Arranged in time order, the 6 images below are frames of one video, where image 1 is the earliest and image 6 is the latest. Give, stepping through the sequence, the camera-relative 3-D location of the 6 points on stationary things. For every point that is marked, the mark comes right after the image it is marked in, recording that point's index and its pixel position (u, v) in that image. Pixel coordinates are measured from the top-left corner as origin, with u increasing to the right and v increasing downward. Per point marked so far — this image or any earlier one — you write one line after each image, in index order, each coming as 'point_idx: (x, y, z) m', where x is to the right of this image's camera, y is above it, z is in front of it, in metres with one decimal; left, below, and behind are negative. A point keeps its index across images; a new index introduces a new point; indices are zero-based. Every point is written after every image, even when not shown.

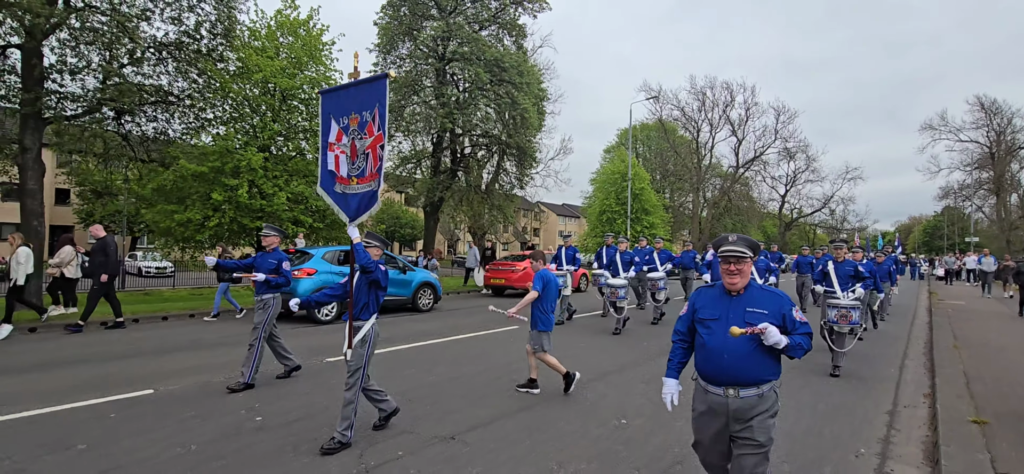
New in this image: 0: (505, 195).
0: (-0.2, +1.4, +19.0) m
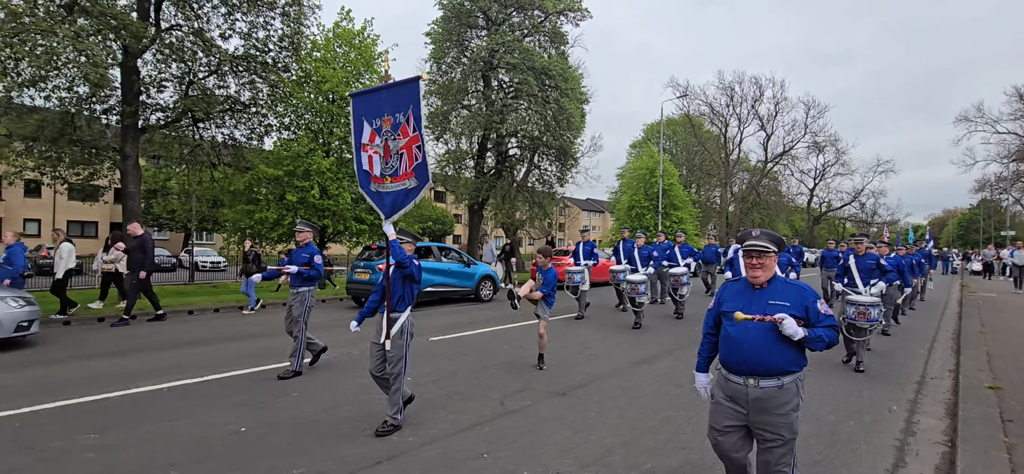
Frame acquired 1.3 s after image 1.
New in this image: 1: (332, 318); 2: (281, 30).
0: (+1.2, +1.6, +20.0) m
1: (-3.2, -1.5, +10.1) m
2: (-6.8, +6.1, +16.6) m
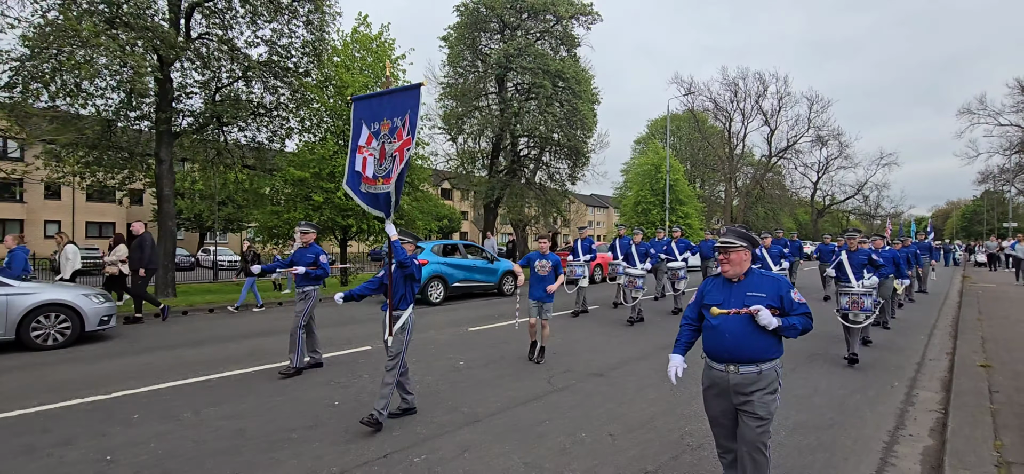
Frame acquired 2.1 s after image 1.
0: (+1.7, +1.7, +20.6) m
1: (-2.7, -1.4, +10.8) m
2: (-6.3, +6.1, +17.2) m
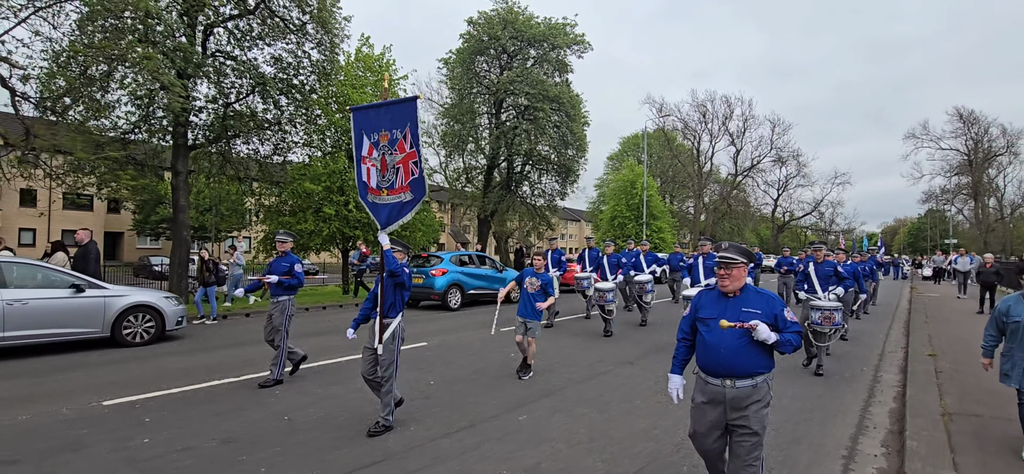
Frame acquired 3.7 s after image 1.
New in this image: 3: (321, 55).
0: (+1.4, +1.2, +22.0) m
1: (-2.5, -1.7, +11.8) m
2: (-6.4, +5.8, +18.2) m
3: (-6.2, +5.9, +18.3) m
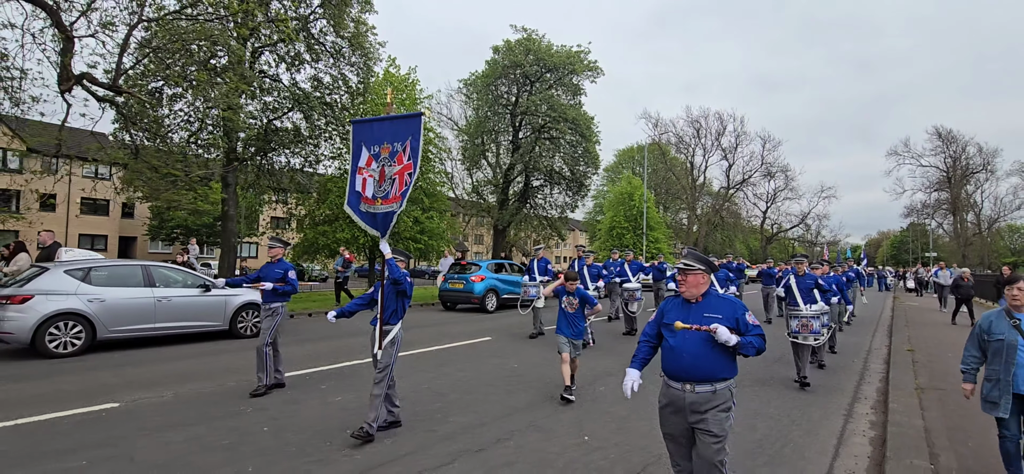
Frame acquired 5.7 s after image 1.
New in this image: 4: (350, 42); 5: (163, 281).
0: (+2.0, +0.8, +23.5) m
1: (-1.7, -1.9, +13.2) m
2: (-5.7, +5.5, +19.6) m
3: (-5.5, +5.7, +19.8) m
4: (-5.5, +6.7, +19.2) m
5: (-5.1, -0.6, +8.1) m
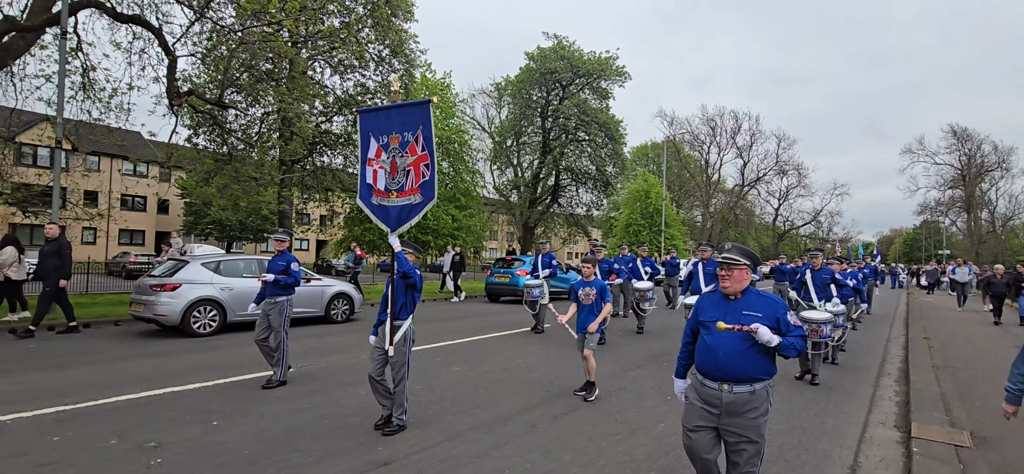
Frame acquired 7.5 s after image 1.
0: (+3.3, +0.9, +24.7) m
1: (-0.6, -1.8, +14.4) m
2: (-4.4, +5.7, +20.8) m
3: (-4.2, +5.8, +21.0) m
4: (-4.3, +6.8, +20.4) m
5: (-4.0, -0.6, +9.4) m
